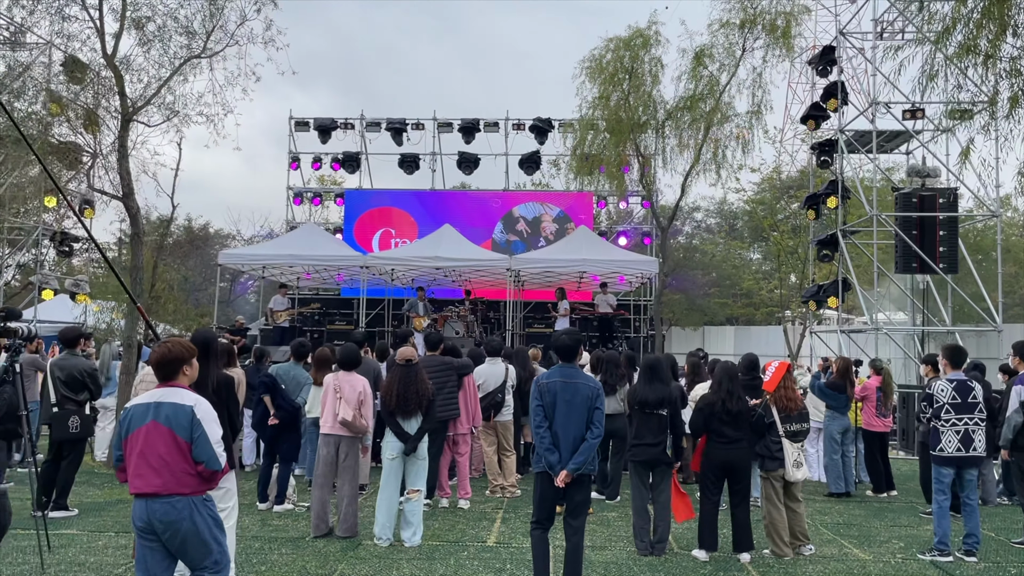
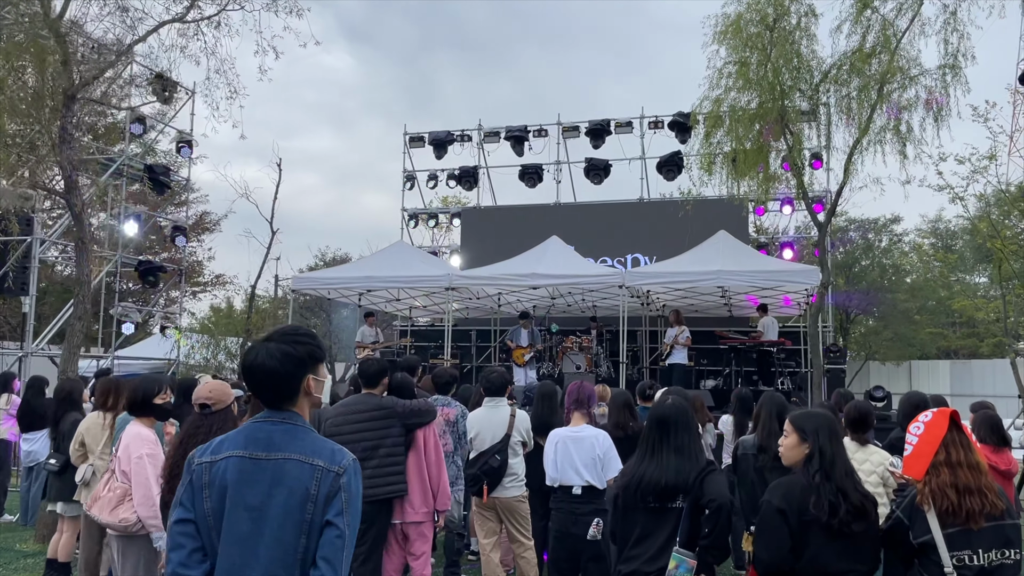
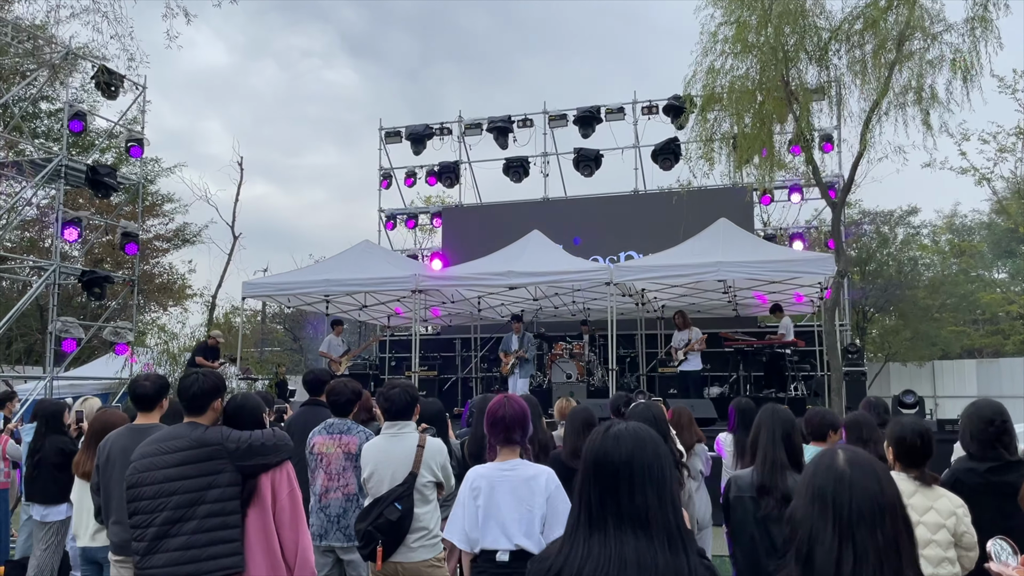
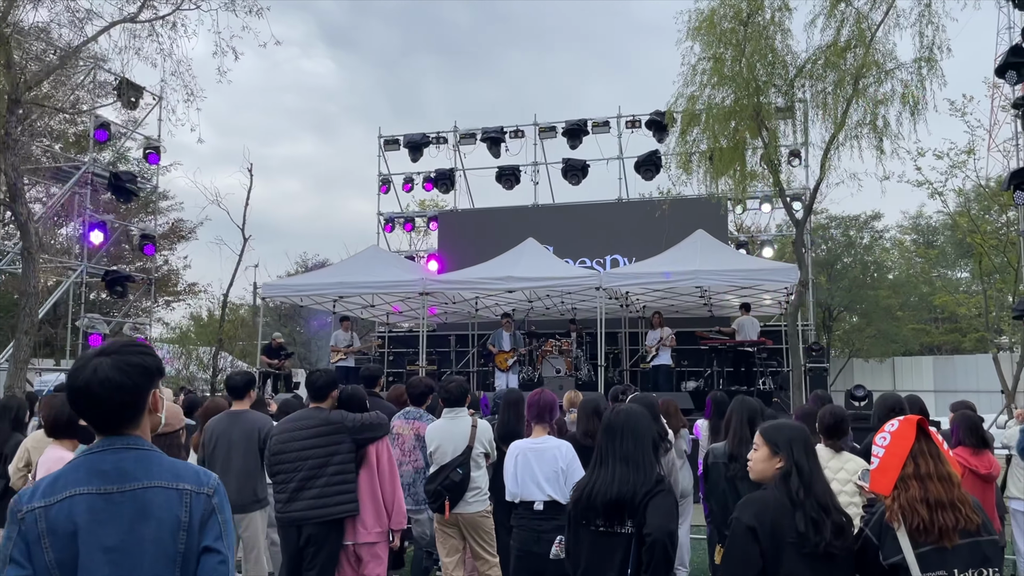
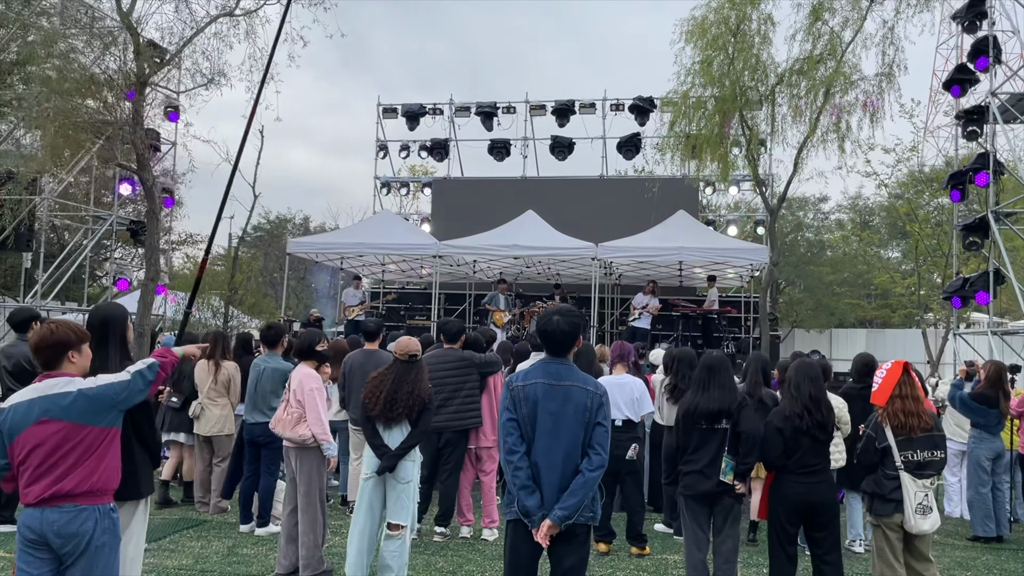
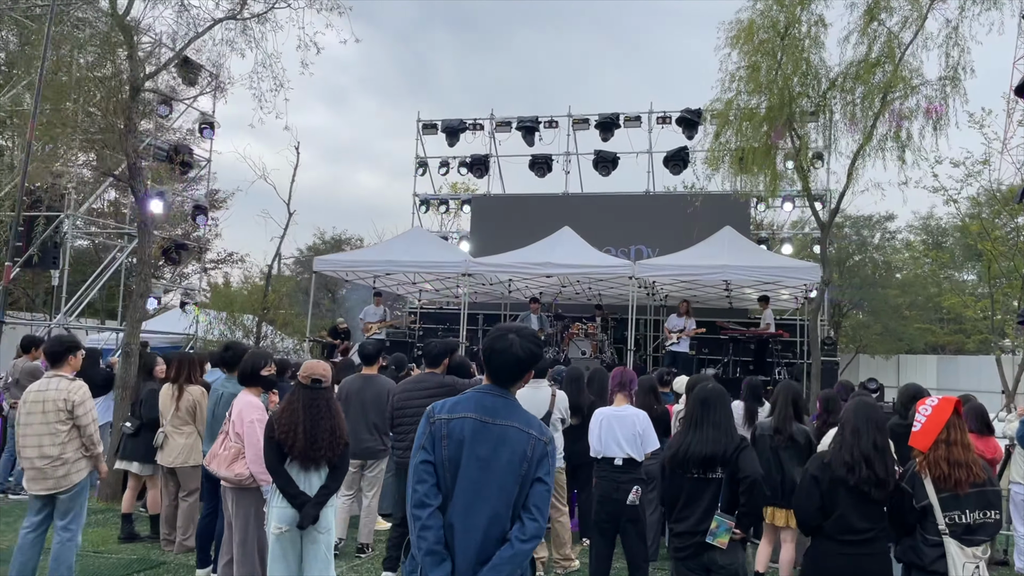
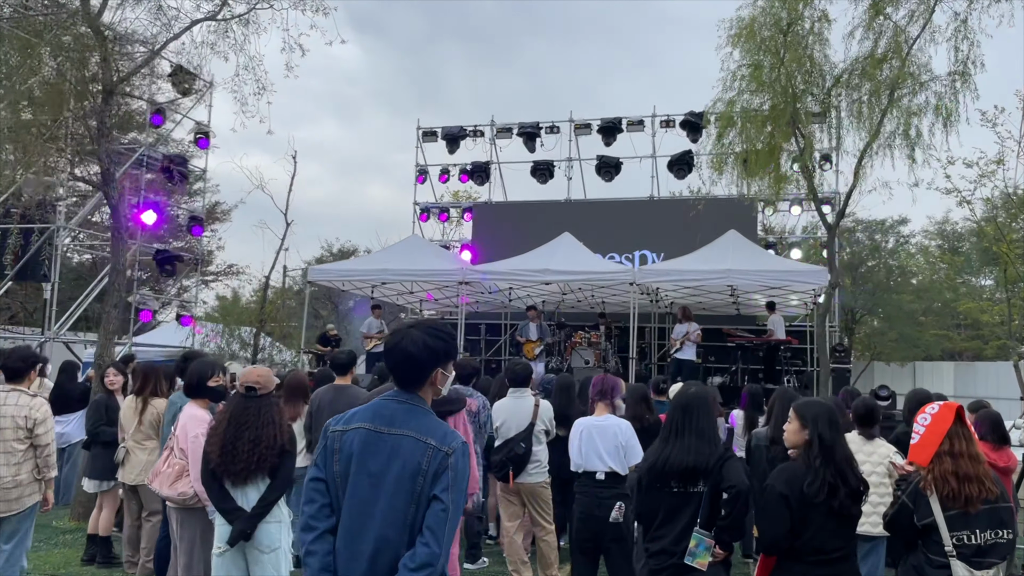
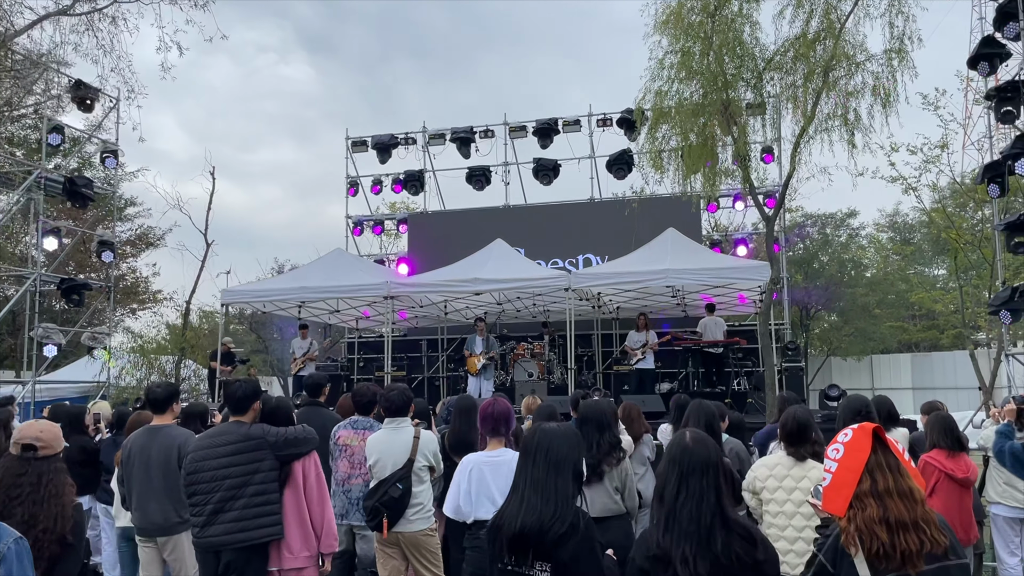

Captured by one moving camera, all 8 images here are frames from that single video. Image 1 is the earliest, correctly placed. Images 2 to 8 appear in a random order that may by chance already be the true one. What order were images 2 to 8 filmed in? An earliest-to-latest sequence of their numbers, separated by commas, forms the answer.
5, 6, 7, 2, 4, 8, 3
